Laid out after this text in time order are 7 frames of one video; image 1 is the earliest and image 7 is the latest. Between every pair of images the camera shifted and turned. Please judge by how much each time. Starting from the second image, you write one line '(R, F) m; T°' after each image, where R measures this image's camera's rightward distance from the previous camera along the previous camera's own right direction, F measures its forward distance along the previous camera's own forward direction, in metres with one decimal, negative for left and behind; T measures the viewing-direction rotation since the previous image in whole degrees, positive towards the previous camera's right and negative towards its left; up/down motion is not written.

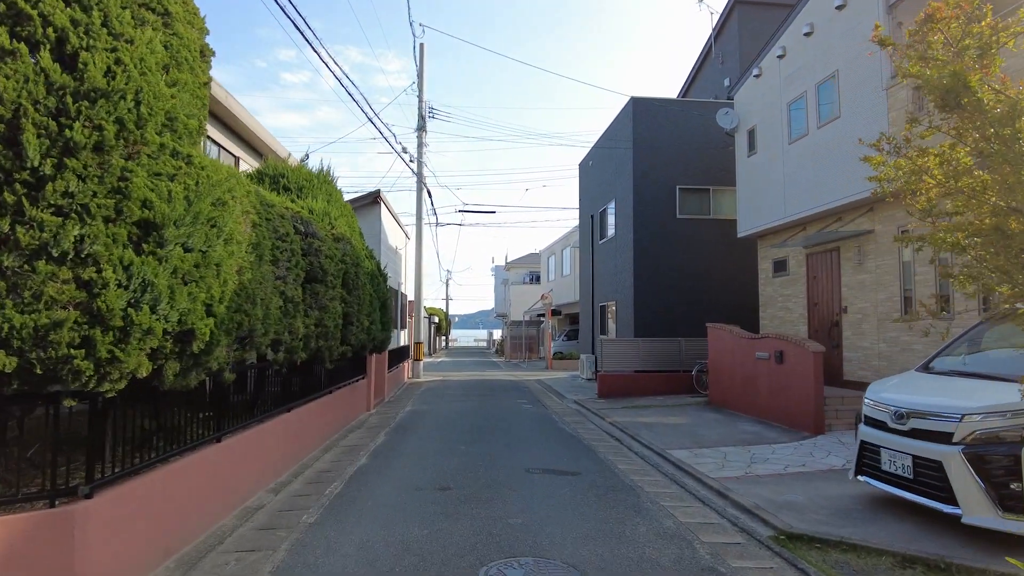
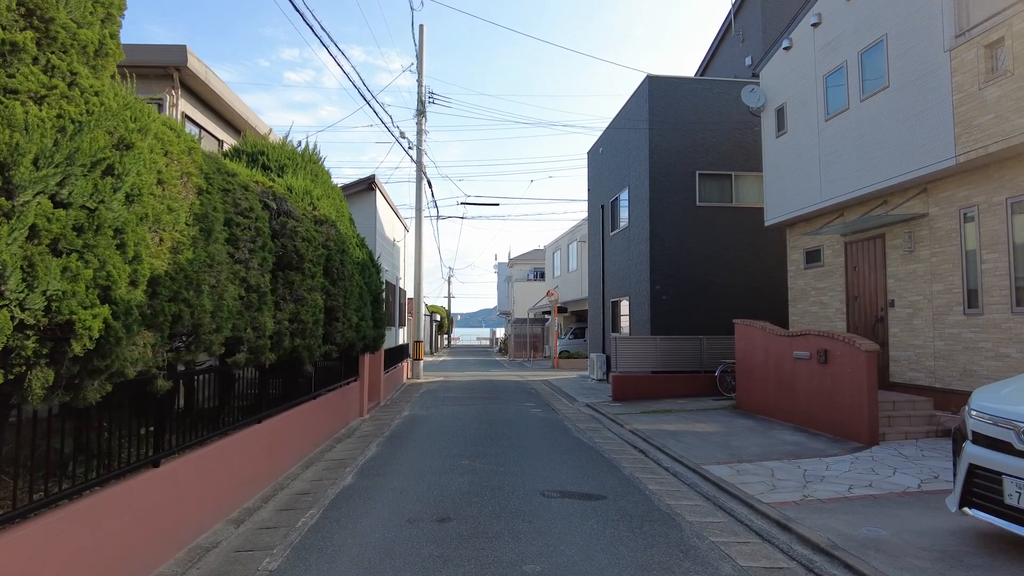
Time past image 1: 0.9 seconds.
(-0.1, +1.3) m; 0°
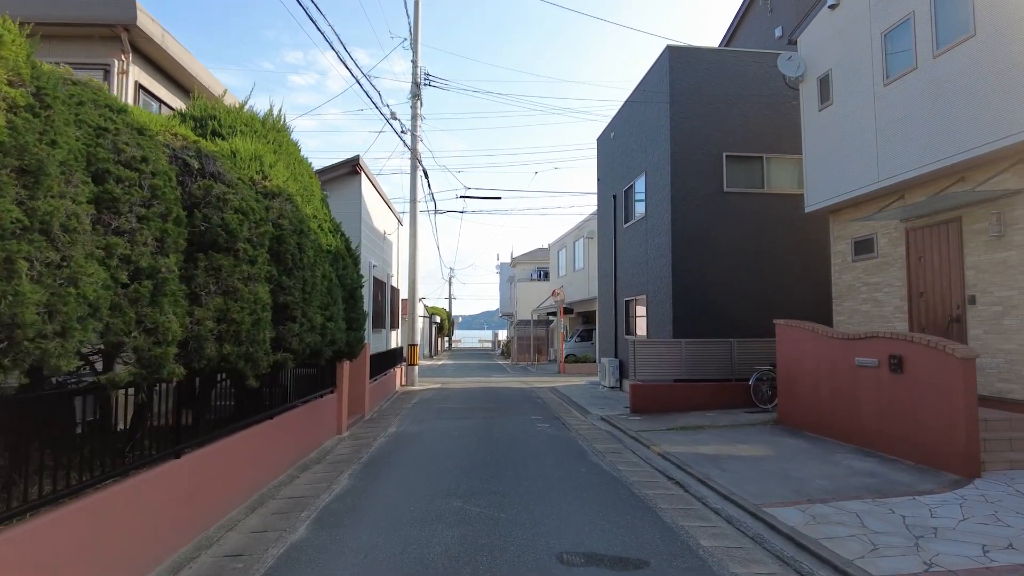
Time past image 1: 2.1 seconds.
(0.0, +1.9) m; 0°
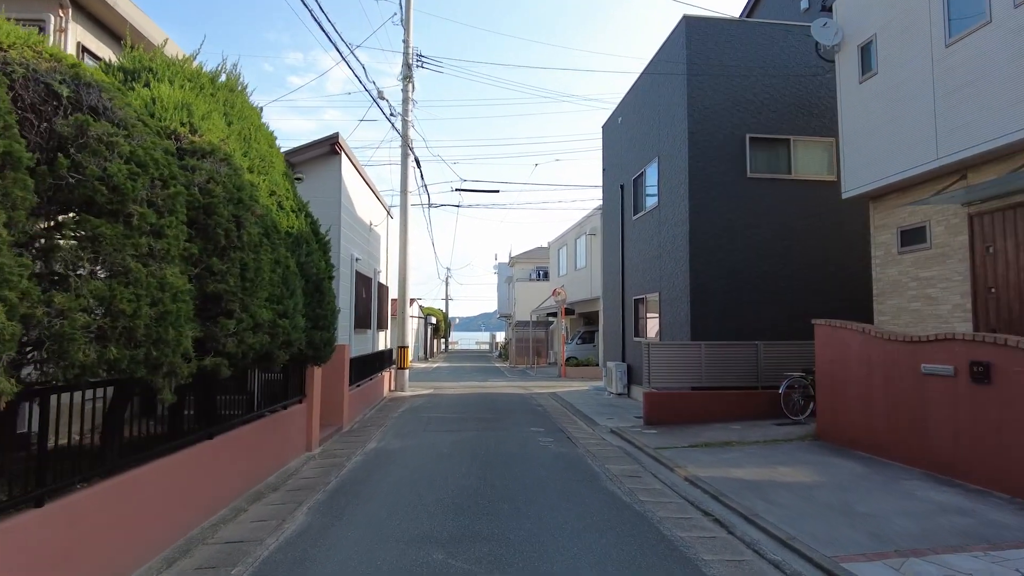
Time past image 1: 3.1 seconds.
(0.0, +1.5) m; 0°
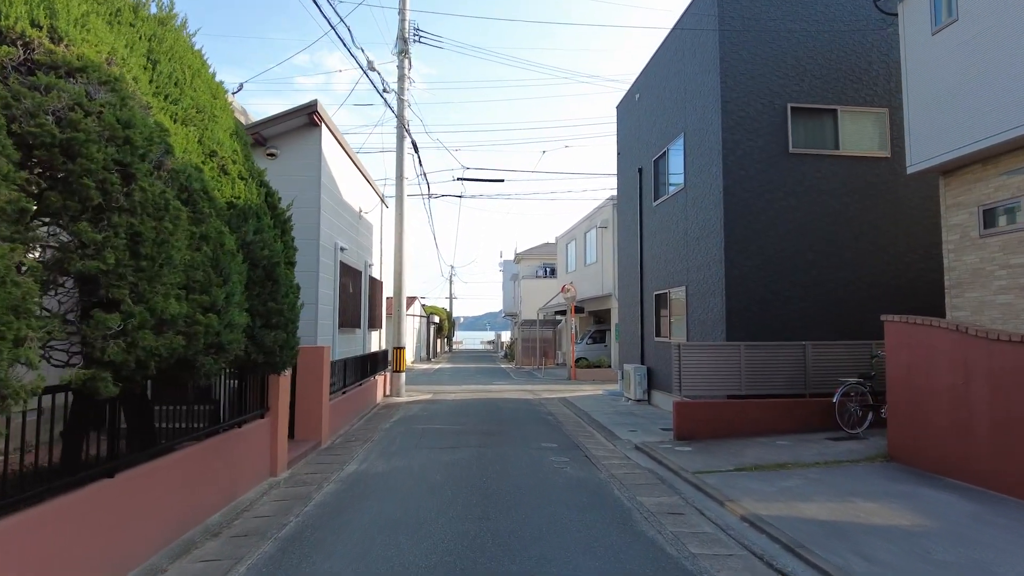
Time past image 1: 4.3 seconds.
(0.0, +1.7) m; 0°
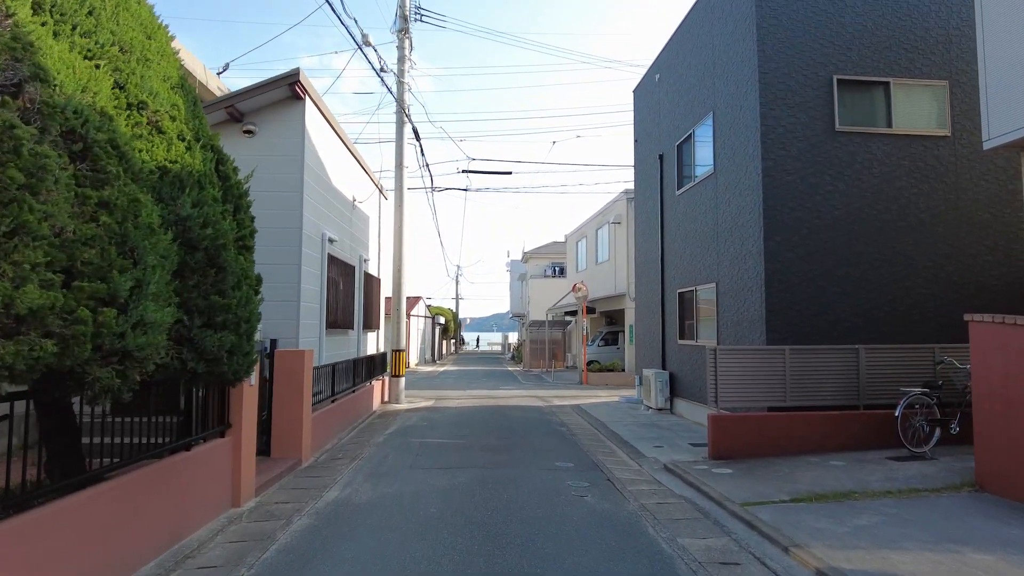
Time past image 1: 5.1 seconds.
(0.0, +1.3) m; -1°
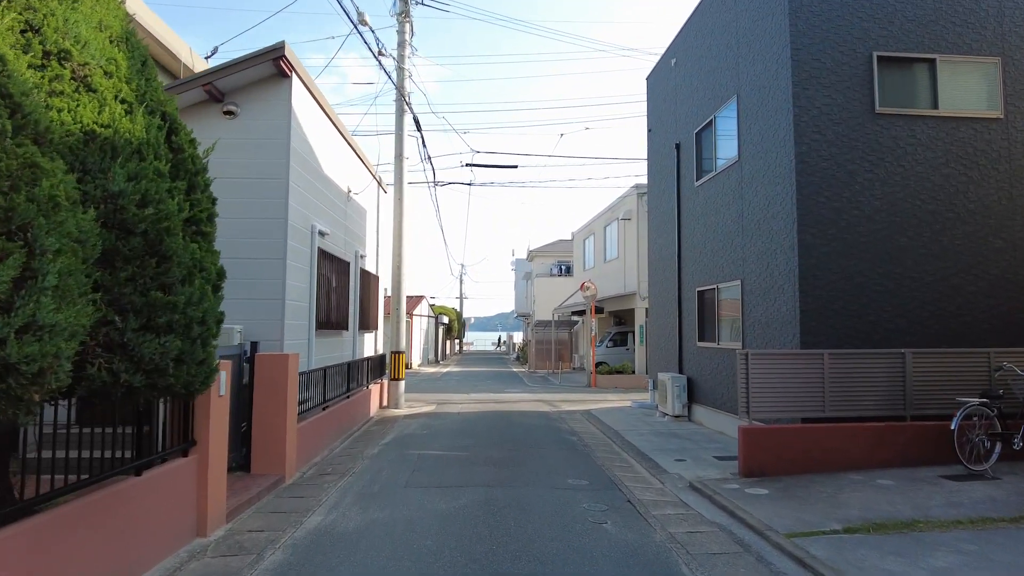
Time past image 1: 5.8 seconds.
(0.0, +0.9) m; 0°
